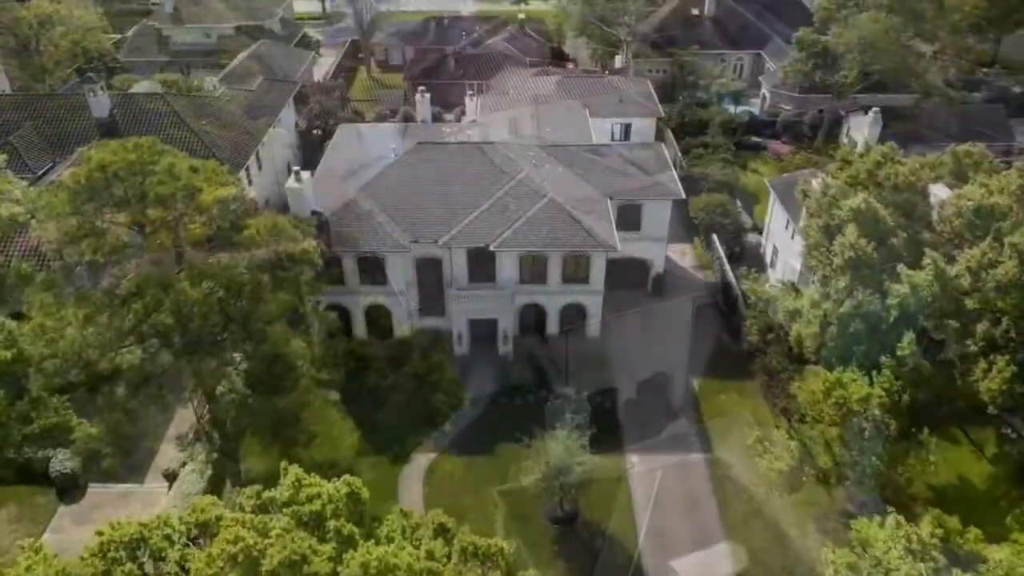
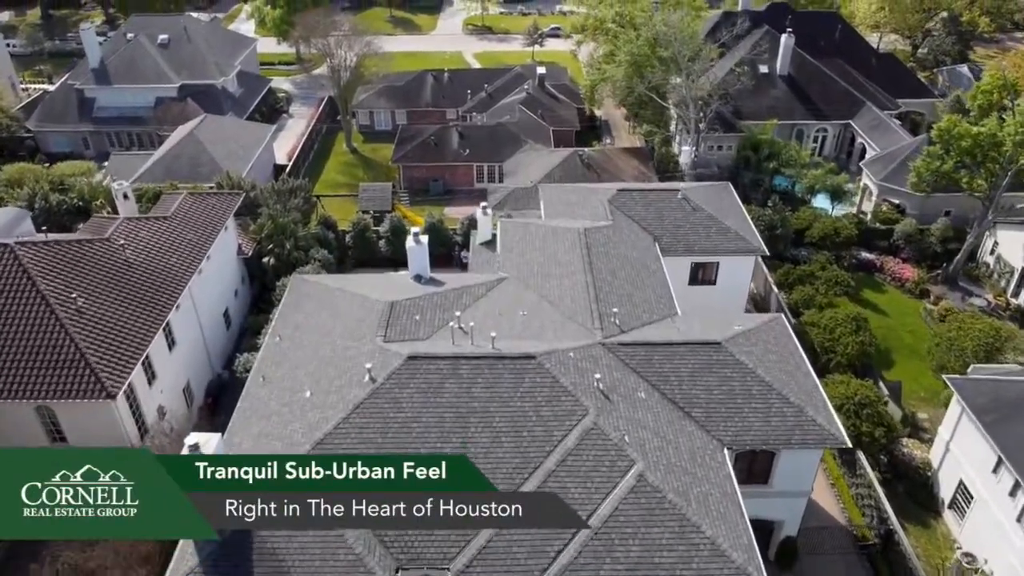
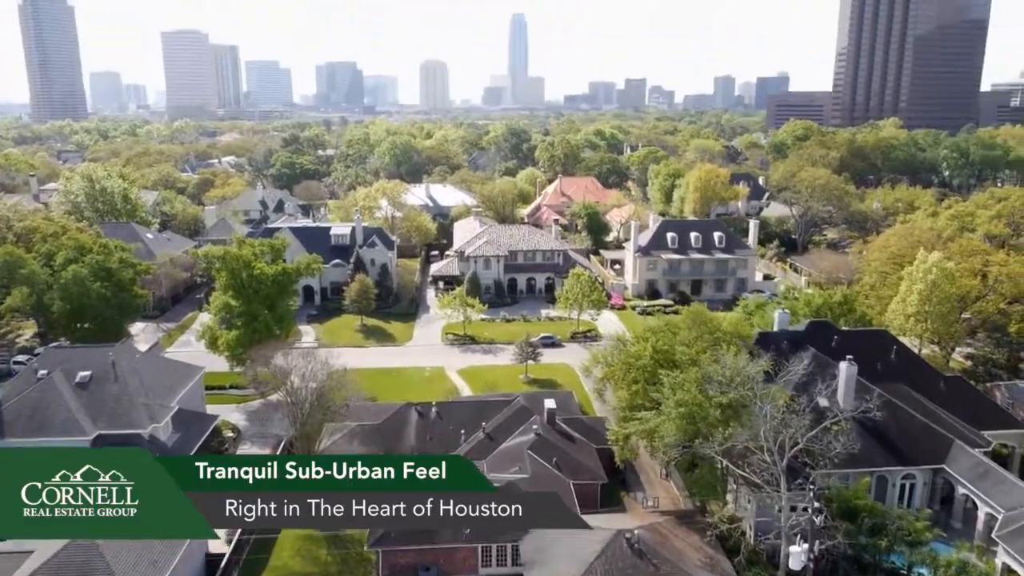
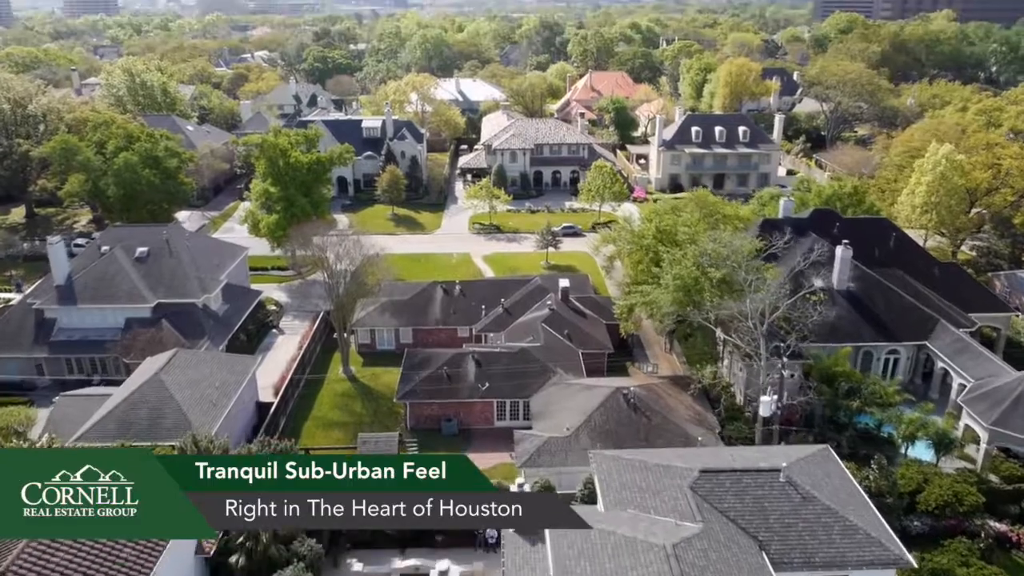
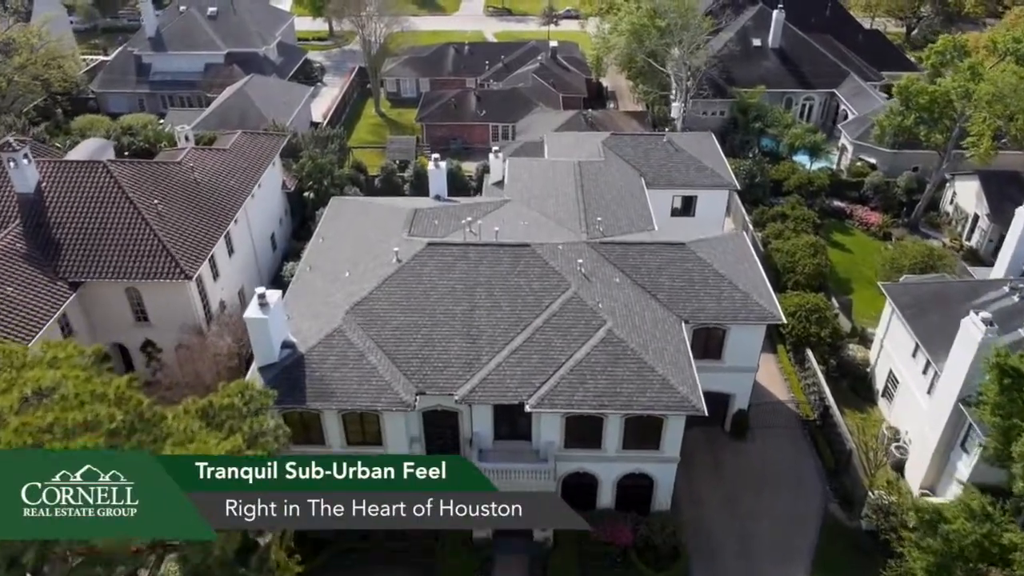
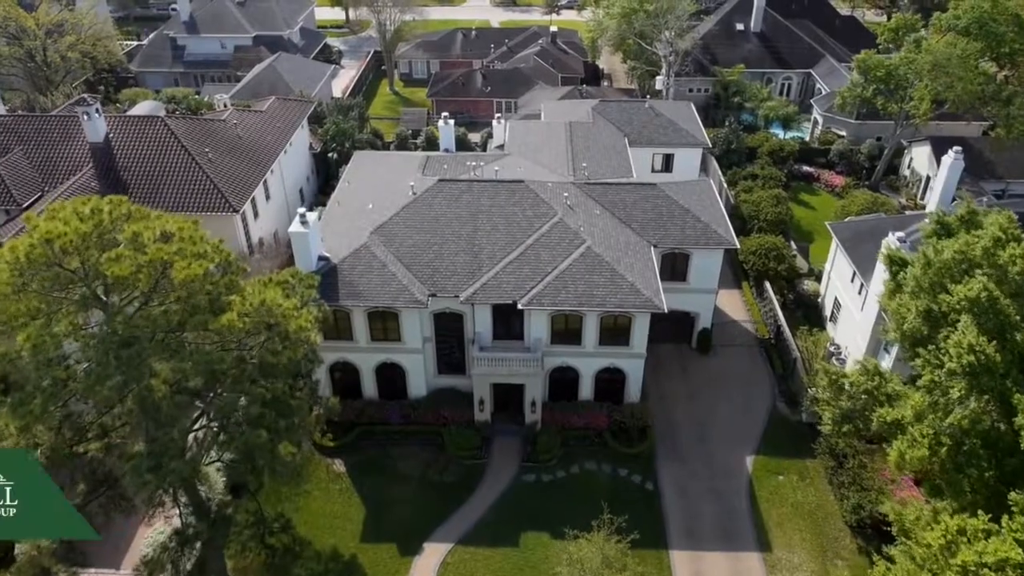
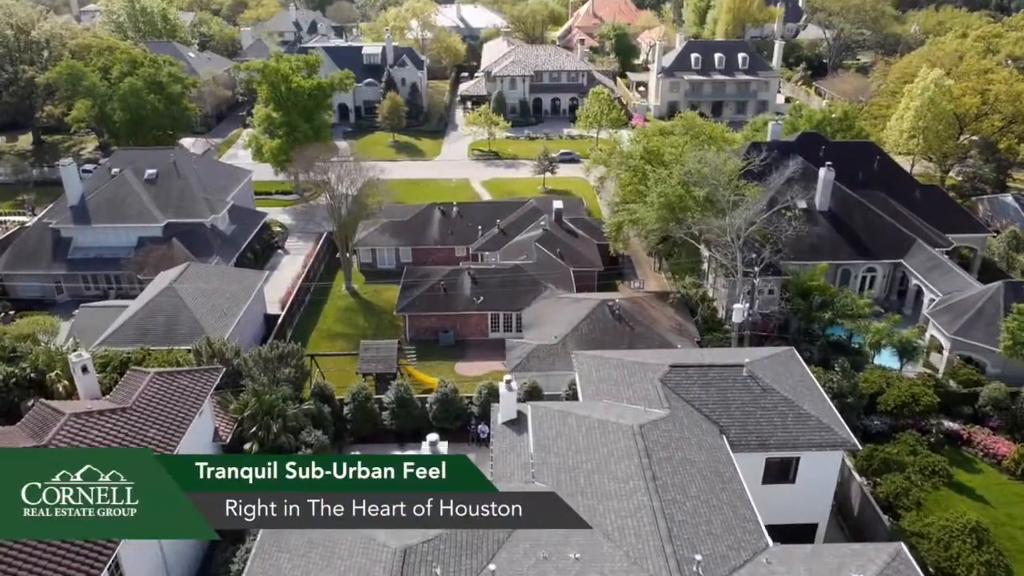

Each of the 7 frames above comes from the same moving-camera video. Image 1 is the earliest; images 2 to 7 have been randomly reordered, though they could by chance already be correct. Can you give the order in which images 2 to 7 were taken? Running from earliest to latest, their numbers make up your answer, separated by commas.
6, 5, 2, 7, 4, 3
